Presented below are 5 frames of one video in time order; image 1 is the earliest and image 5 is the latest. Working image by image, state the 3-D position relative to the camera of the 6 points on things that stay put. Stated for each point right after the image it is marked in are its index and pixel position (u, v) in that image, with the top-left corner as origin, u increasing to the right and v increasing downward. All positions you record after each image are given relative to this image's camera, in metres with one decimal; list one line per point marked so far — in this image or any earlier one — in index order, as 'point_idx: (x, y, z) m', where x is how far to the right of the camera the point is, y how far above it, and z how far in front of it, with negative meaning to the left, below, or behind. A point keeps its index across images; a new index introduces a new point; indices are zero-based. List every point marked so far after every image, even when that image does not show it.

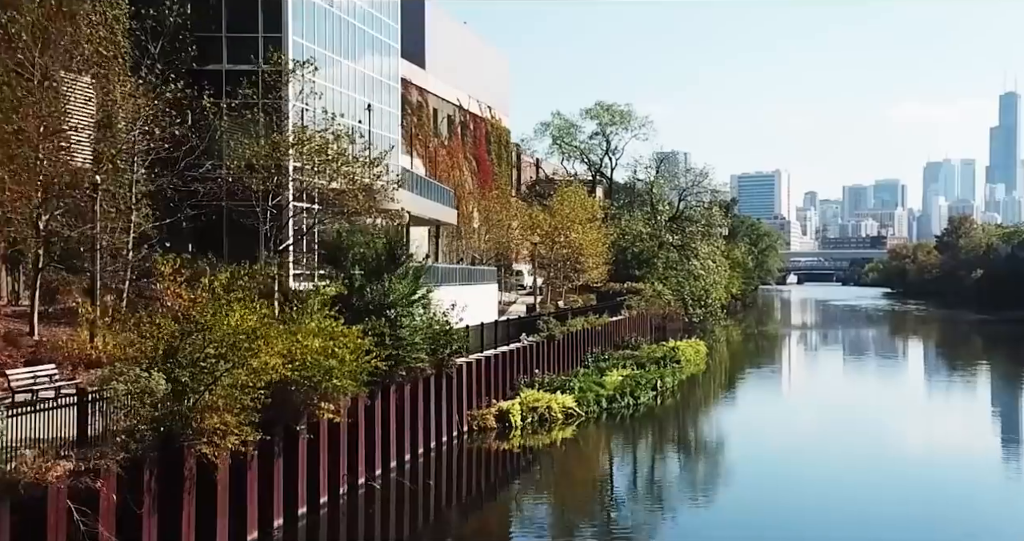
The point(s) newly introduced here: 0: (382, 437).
0: (-2.2, -2.8, +18.8) m
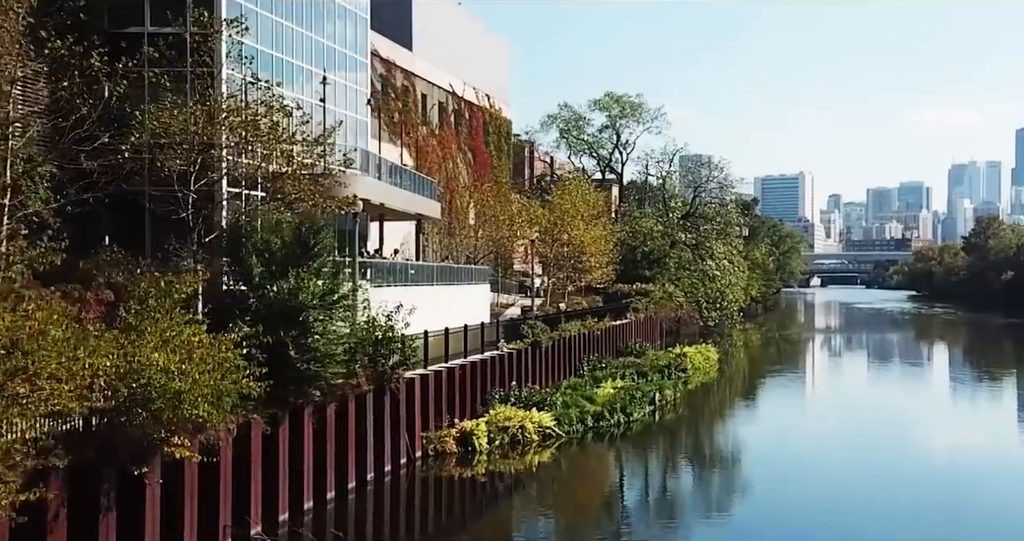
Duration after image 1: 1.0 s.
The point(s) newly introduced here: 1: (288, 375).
0: (-3.0, -2.8, +15.1) m
1: (-3.2, -1.5, +15.4) m
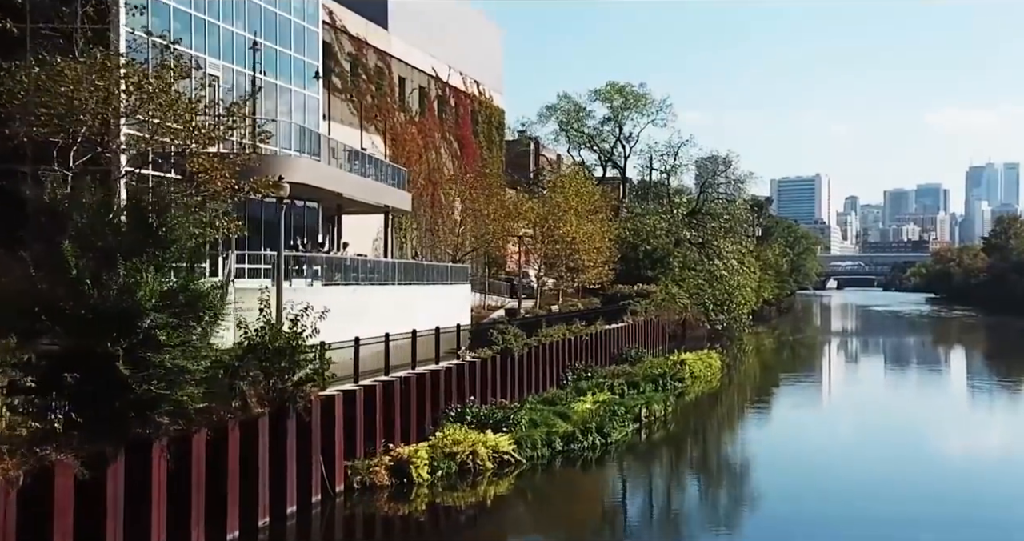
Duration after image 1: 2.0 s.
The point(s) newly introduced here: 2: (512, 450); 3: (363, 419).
0: (-3.9, -2.7, +11.5) m
1: (-4.1, -1.4, +11.8) m
2: (0.0, -3.2, +20.0) m
3: (-2.4, -2.4, +17.8) m
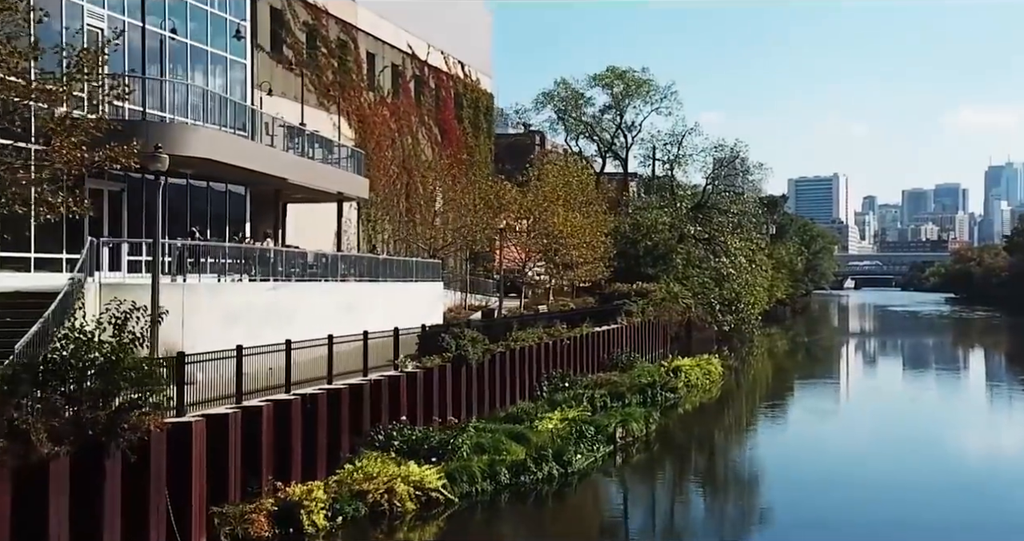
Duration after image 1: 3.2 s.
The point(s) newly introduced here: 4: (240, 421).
0: (-5.1, -2.5, +7.7) m
1: (-5.3, -1.3, +8.0) m
2: (-1.0, -3.1, +16.1) m
3: (-3.4, -2.3, +14.0) m
4: (-3.4, -1.9, +14.0) m
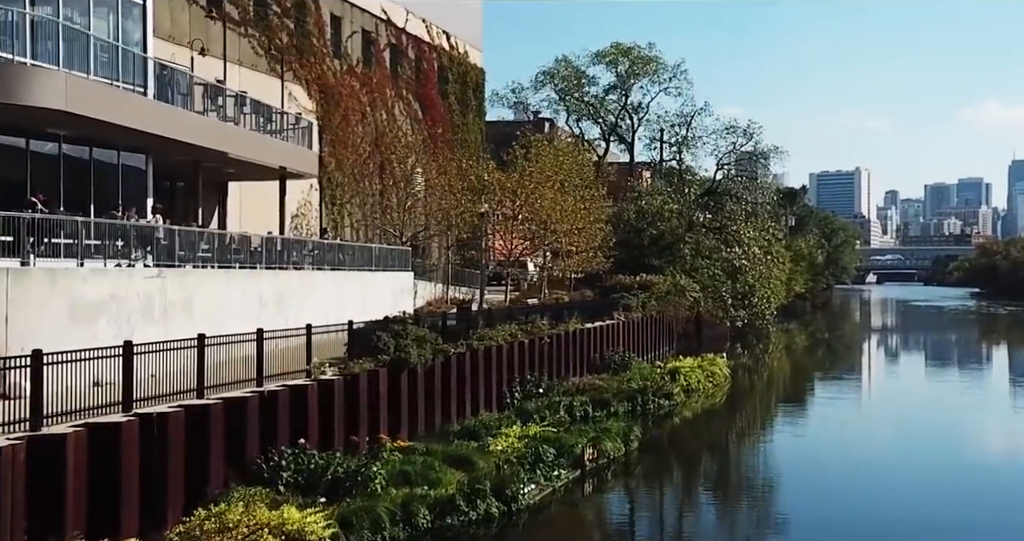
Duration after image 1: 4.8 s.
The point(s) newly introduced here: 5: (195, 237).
0: (-6.2, -2.4, +3.7) m
1: (-6.3, -1.1, +4.1) m
2: (-1.9, -2.9, +12.1) m
3: (-4.4, -2.0, +10.0) m
4: (-4.4, -1.6, +10.1) m
5: (-5.4, +0.6, +18.9) m
